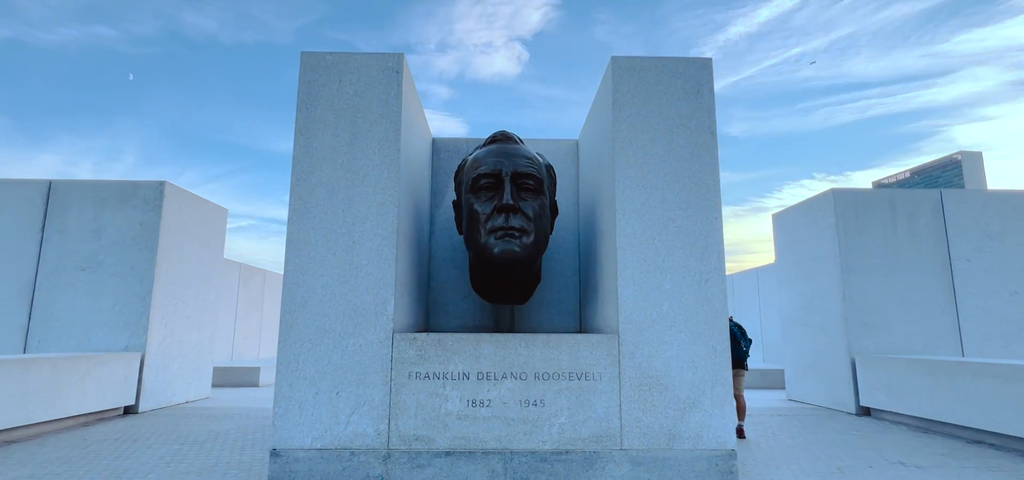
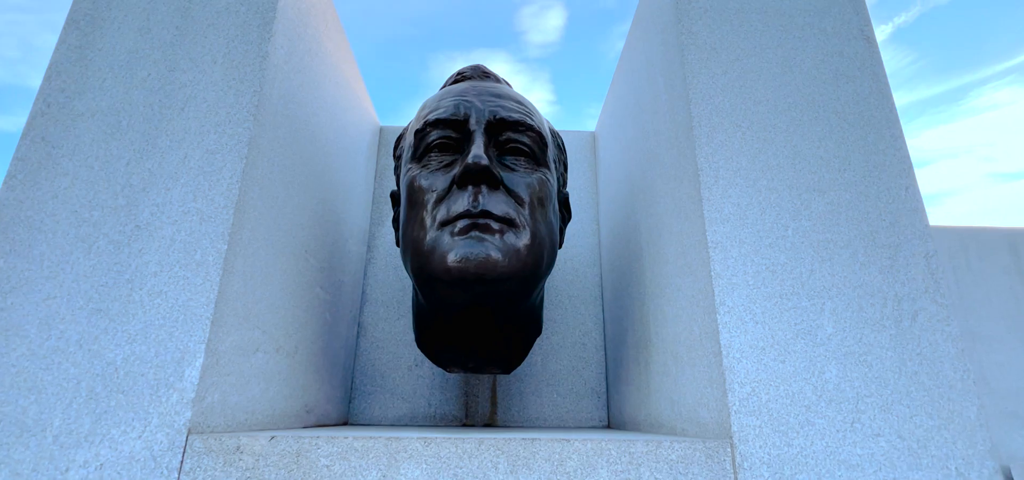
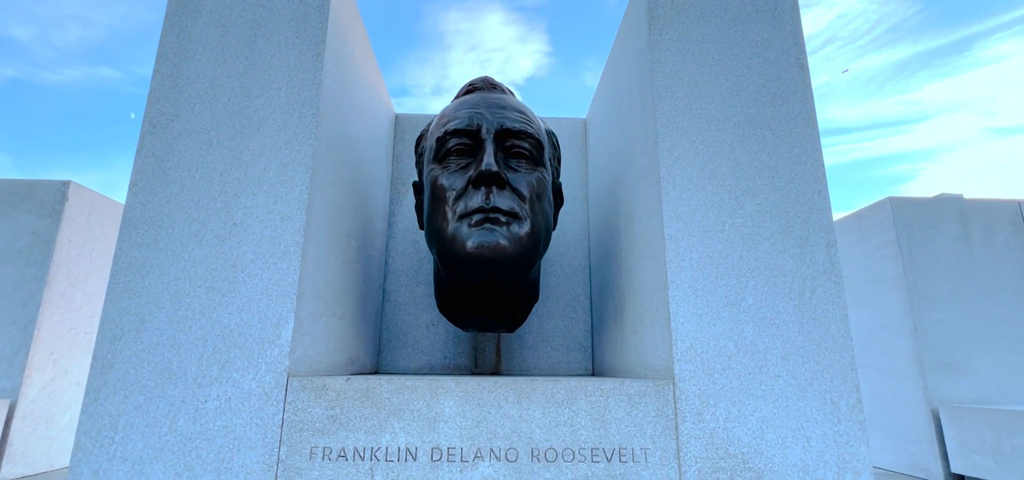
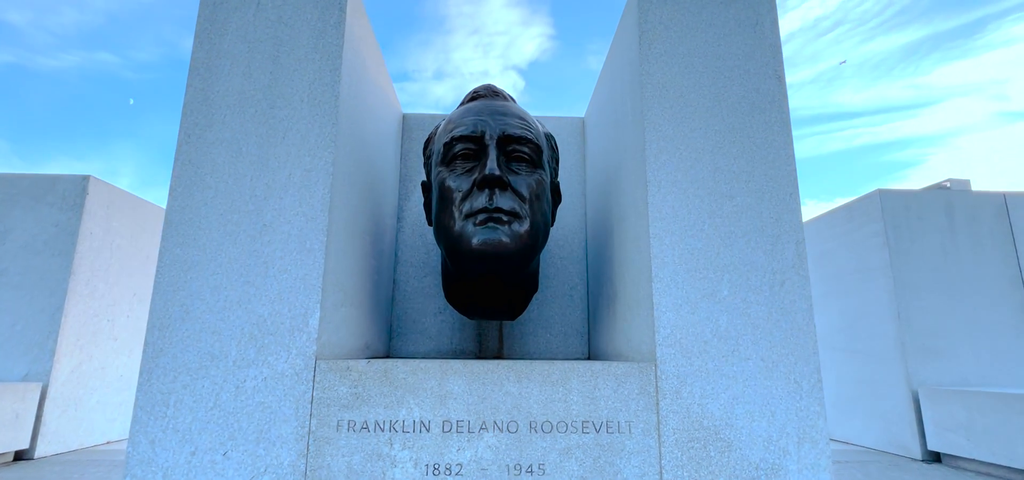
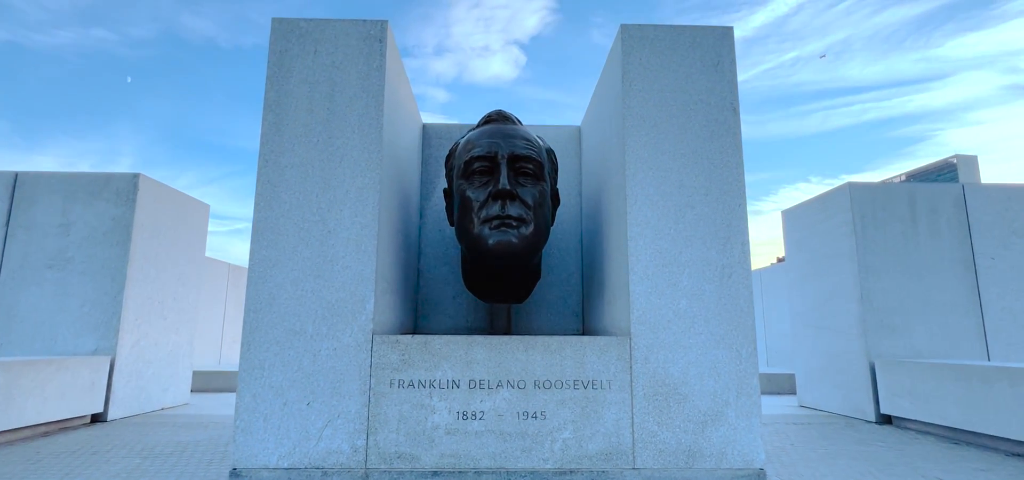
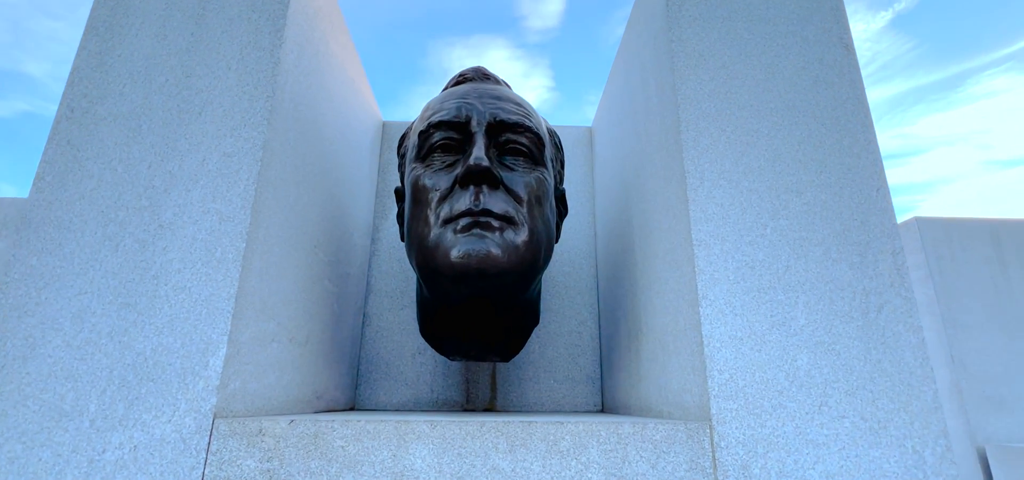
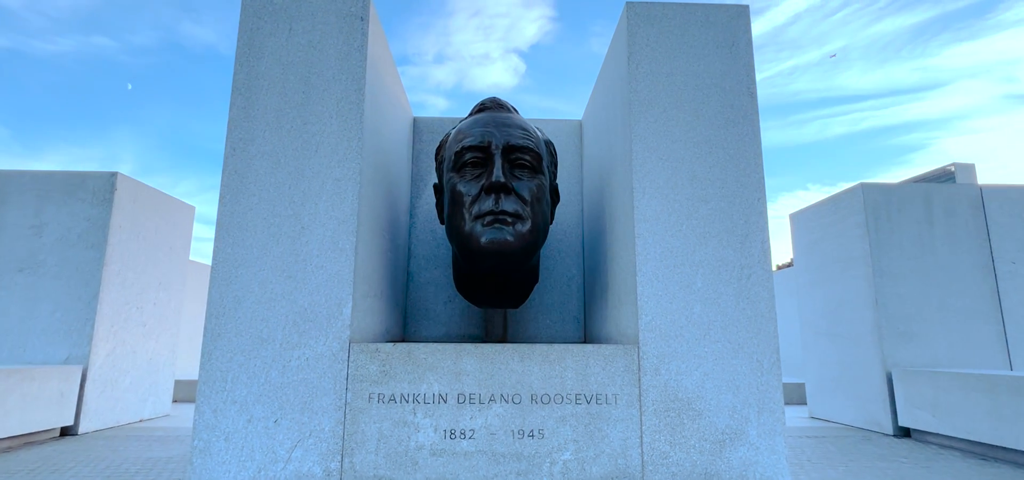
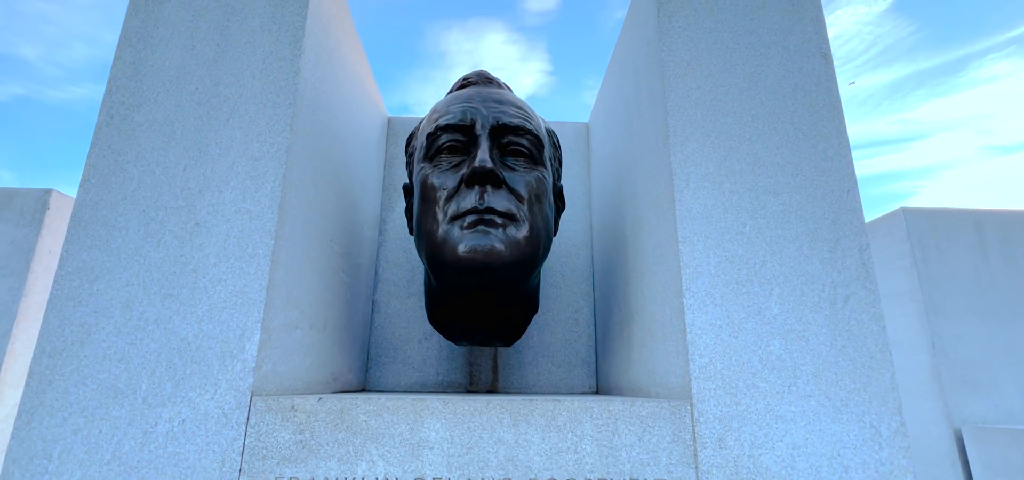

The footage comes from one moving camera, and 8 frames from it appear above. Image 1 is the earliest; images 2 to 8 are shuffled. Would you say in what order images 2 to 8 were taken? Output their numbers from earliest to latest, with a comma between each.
5, 7, 4, 3, 8, 6, 2
